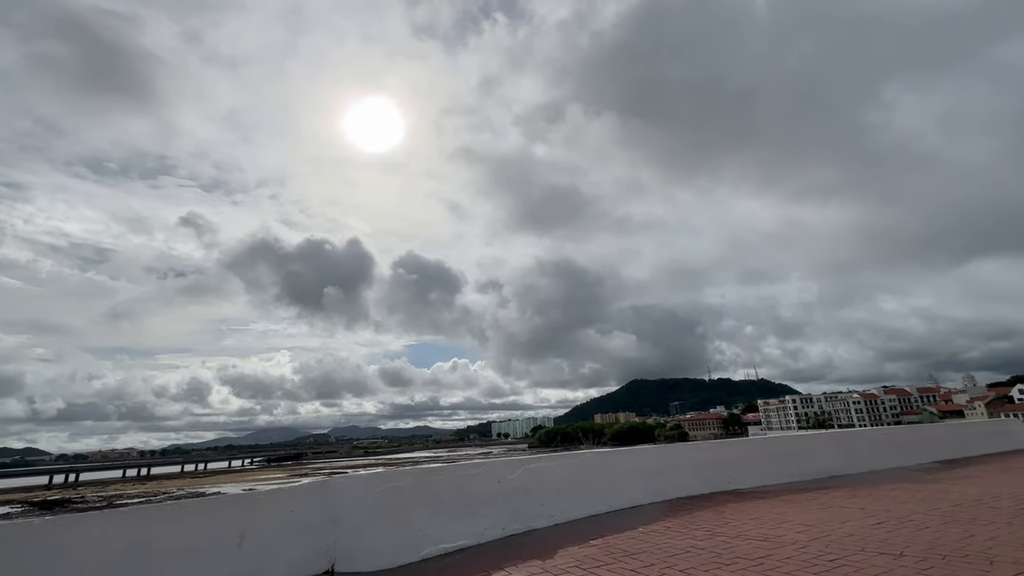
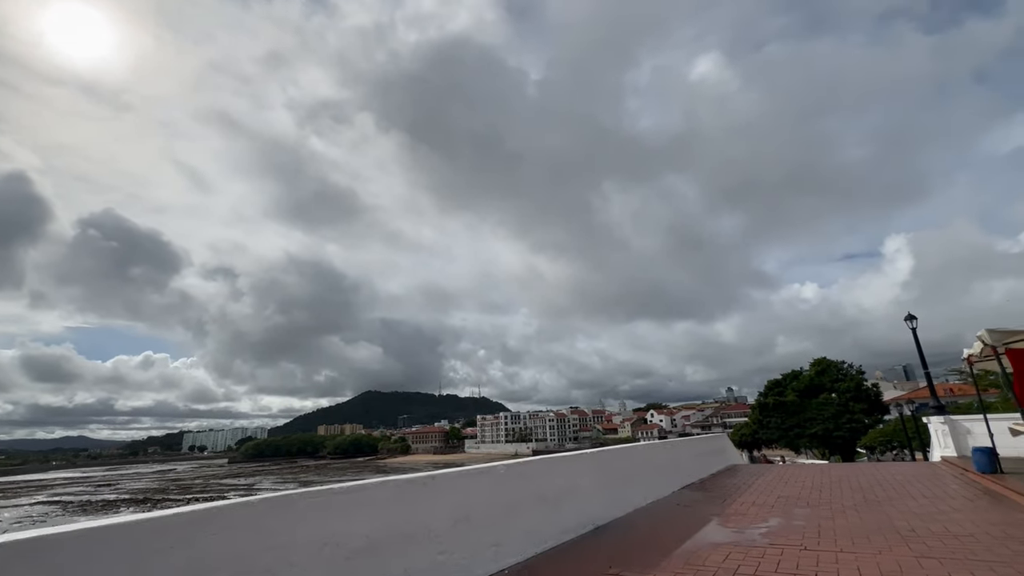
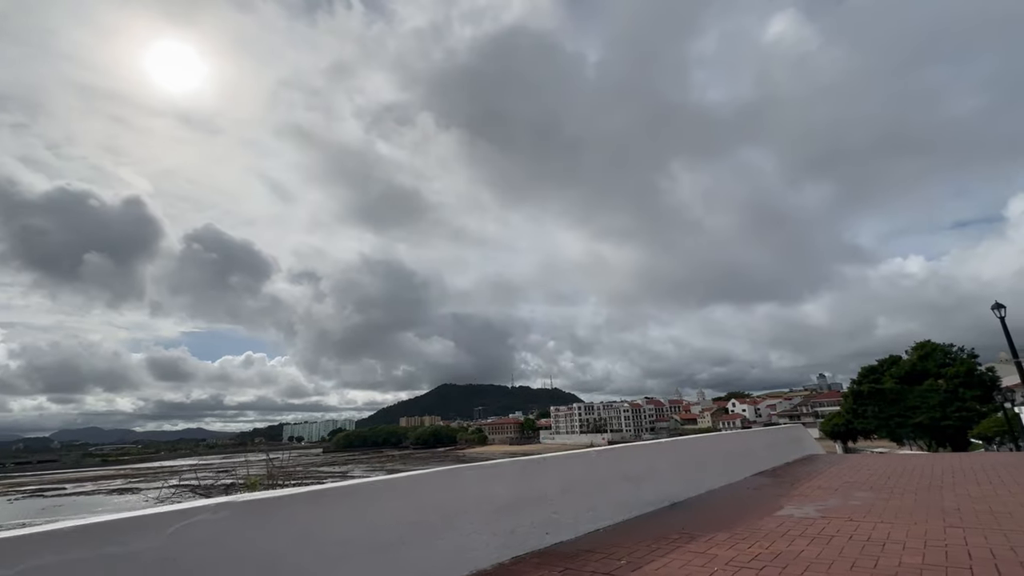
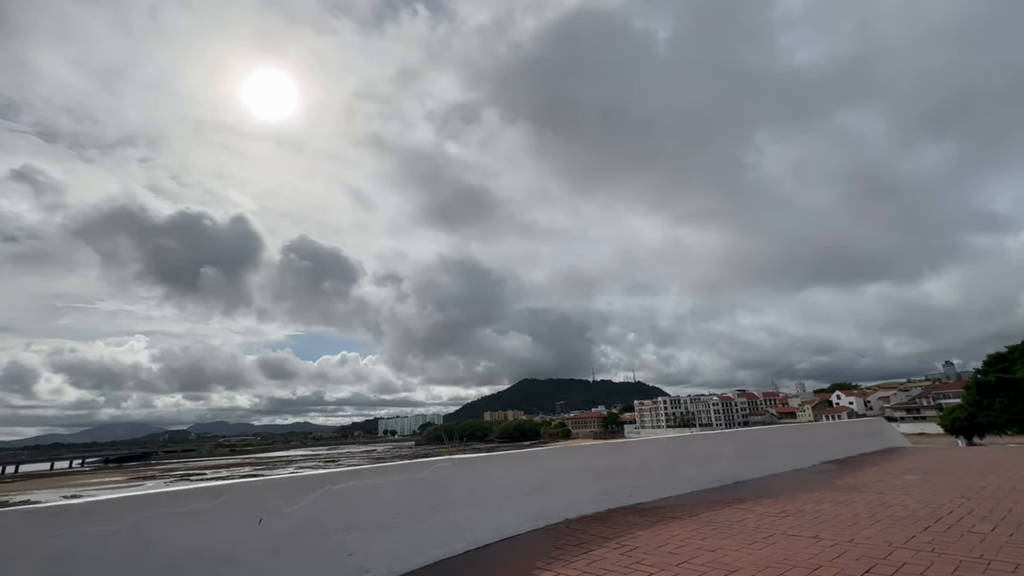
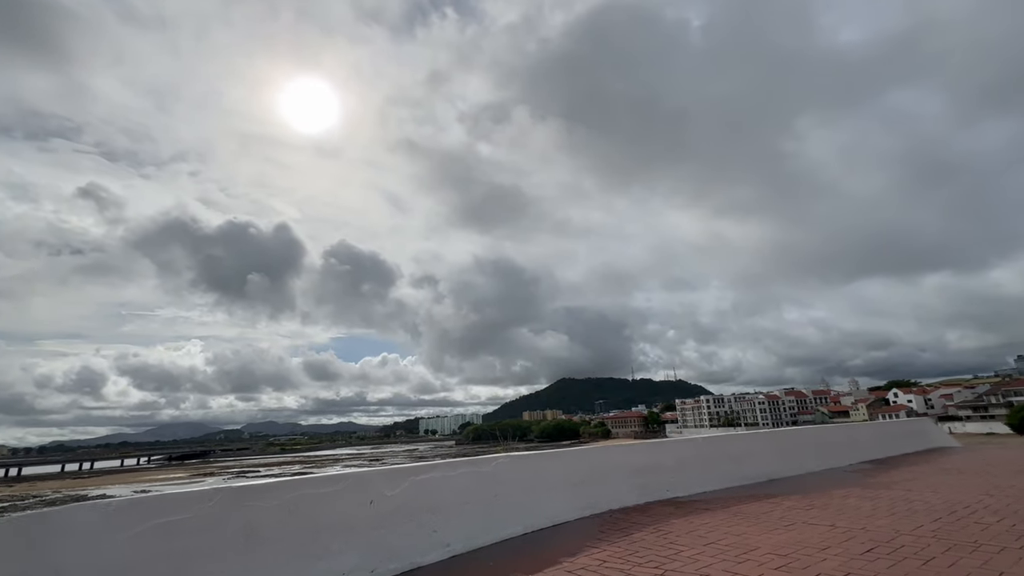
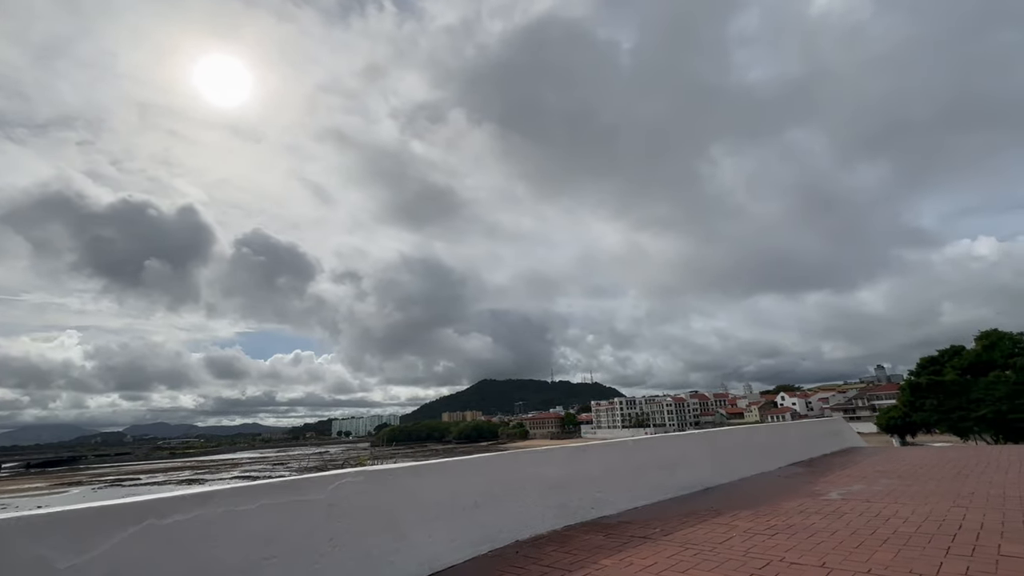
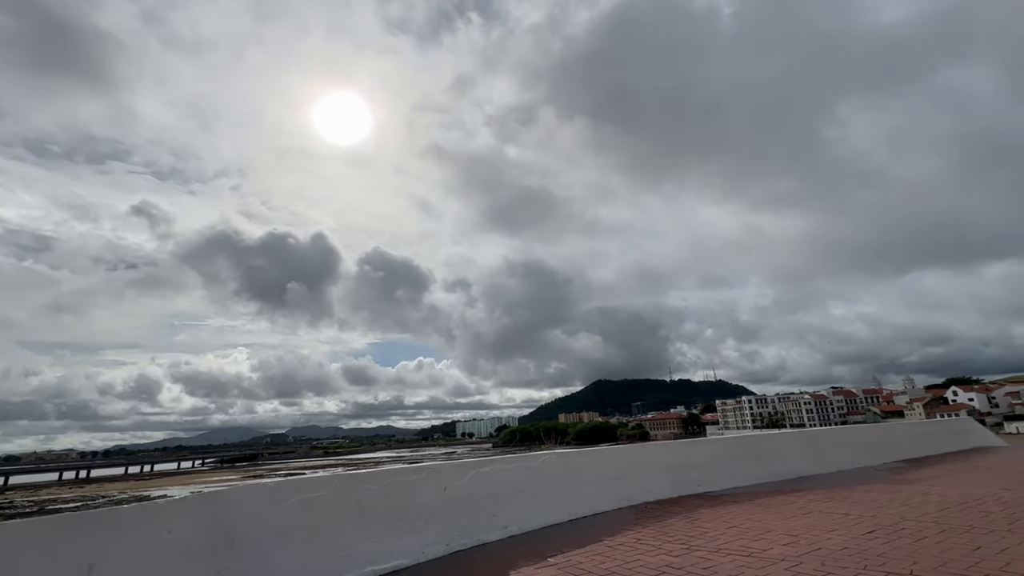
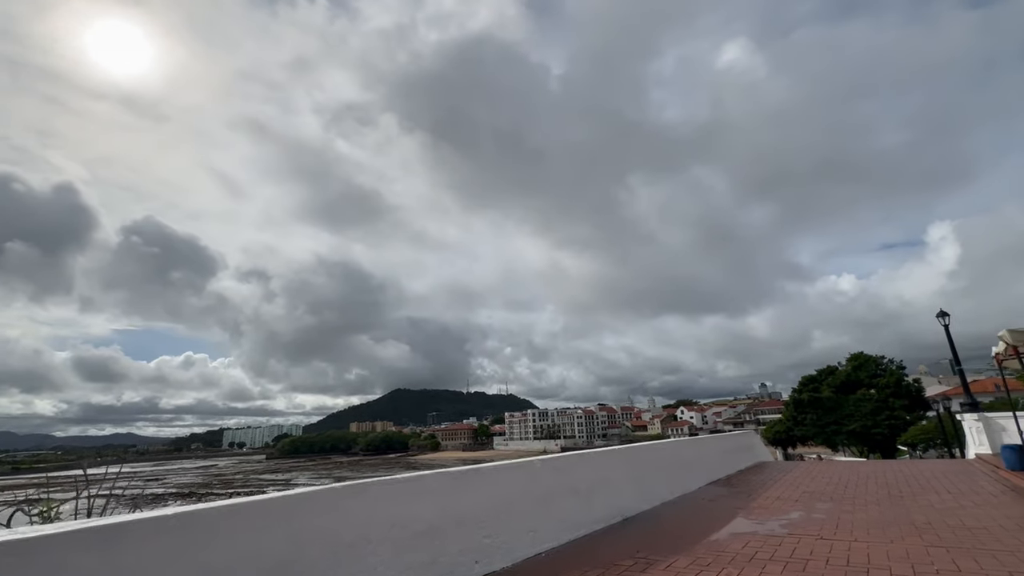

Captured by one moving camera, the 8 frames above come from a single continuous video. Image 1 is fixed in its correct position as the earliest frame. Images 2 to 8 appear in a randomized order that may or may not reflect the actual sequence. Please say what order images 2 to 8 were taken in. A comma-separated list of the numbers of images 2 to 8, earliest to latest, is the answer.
7, 5, 4, 6, 3, 8, 2
